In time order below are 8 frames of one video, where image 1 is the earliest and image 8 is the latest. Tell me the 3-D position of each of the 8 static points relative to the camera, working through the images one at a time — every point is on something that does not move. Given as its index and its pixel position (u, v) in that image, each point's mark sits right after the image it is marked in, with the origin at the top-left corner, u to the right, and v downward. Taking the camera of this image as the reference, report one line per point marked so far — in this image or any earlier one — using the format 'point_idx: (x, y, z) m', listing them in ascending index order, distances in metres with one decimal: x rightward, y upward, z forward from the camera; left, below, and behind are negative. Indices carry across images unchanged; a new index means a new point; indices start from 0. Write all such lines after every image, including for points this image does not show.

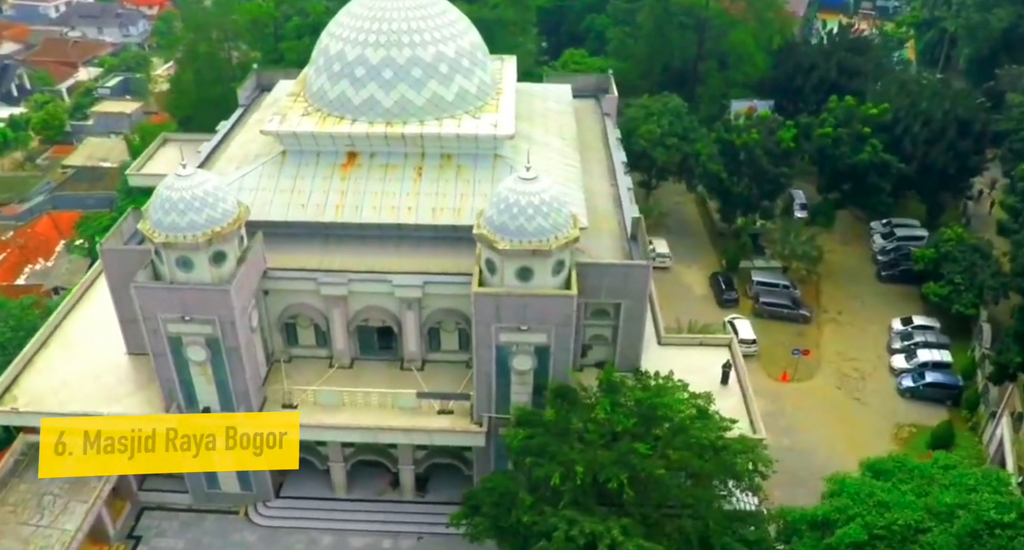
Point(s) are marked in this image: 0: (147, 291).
0: (-9.1, -0.4, +19.4) m
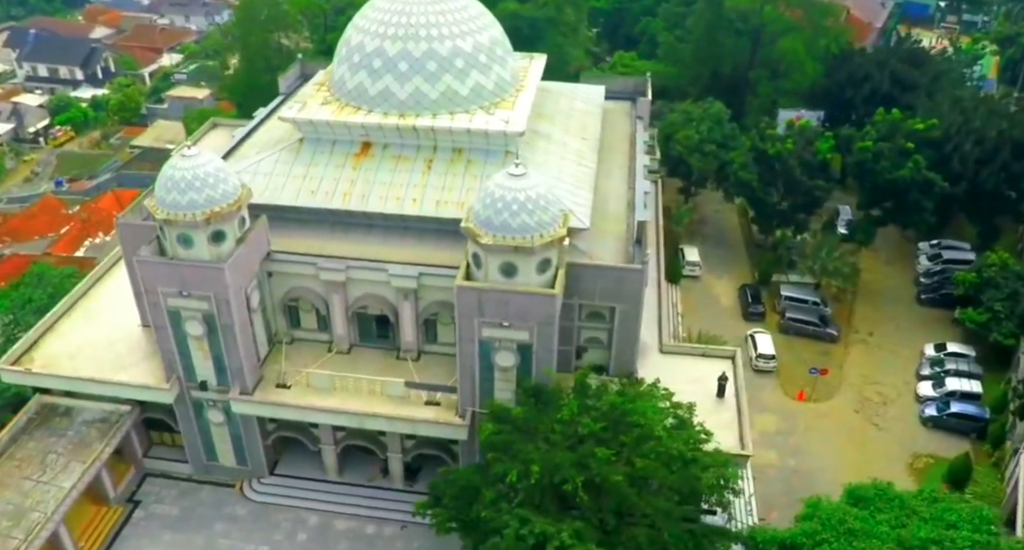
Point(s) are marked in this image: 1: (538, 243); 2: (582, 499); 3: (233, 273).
0: (-9.3, +0.2, +20.1) m
1: (+0.5, +0.8, +18.1) m
2: (+1.3, -4.5, +15.6) m
3: (-7.2, +0.1, +20.0) m
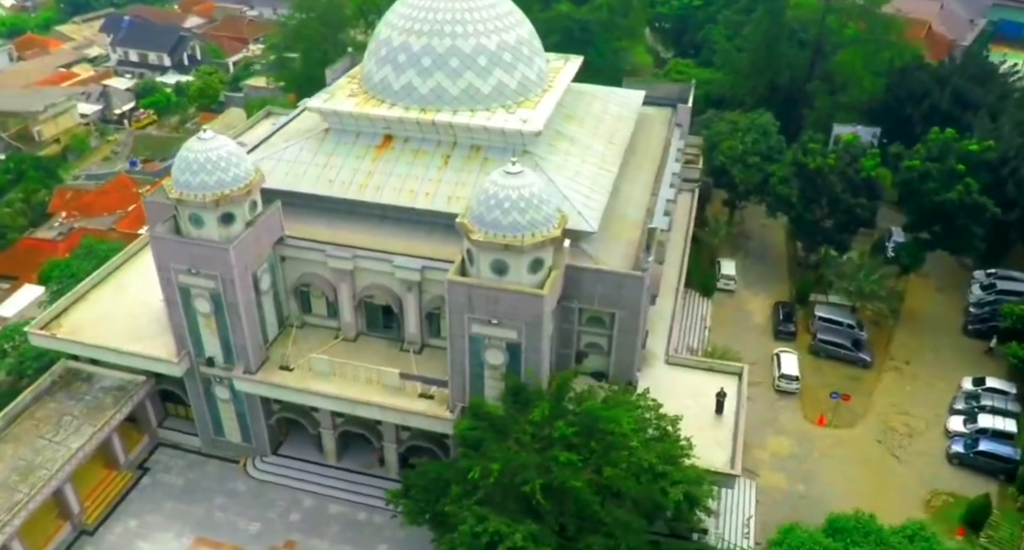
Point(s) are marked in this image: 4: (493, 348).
0: (-9.3, +0.9, +20.9) m
1: (+0.3, +0.8, +18.0) m
2: (+0.5, -4.5, +15.4) m
3: (-7.3, +0.6, +20.6) m
4: (-0.5, -1.8, +19.3) m
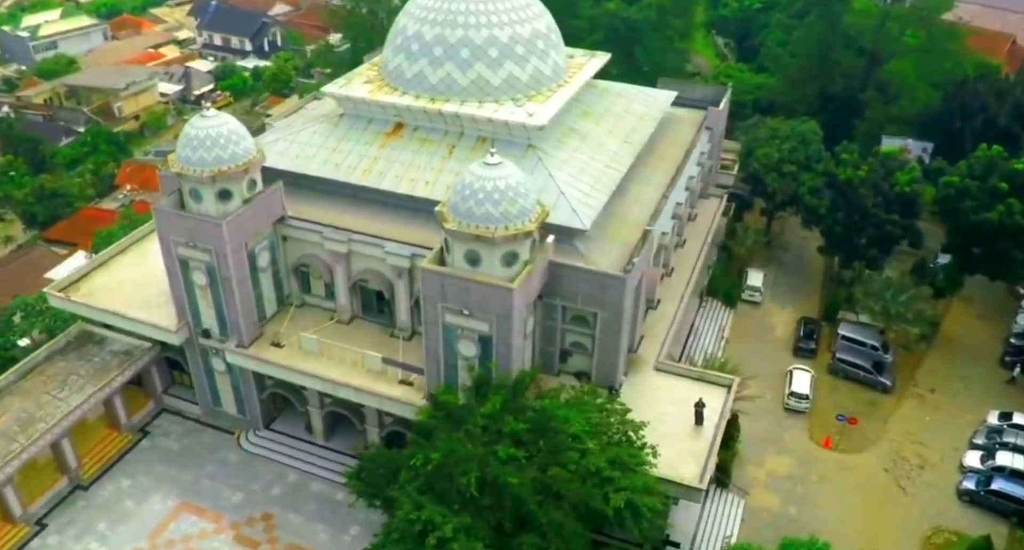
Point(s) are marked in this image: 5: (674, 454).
0: (-9.6, +1.7, +21.6) m
1: (-0.3, +0.9, +17.8) m
2: (-0.7, -4.3, +15.3) m
3: (-7.6, +1.2, +21.1) m
4: (-1.1, -1.6, +19.2) m
5: (+3.9, -4.4, +19.2) m
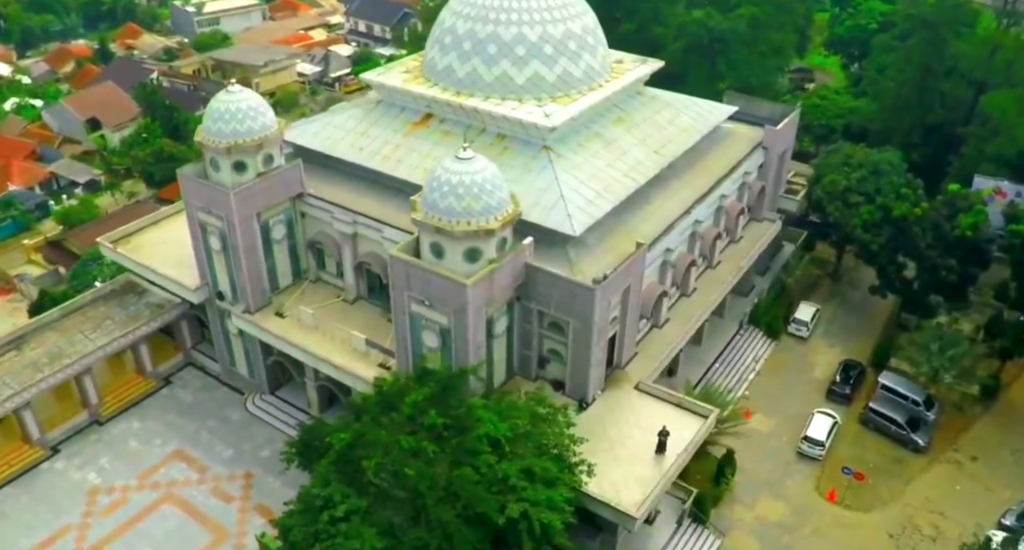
0: (-9.6, +2.8, +23.1) m
1: (-1.2, +1.0, +17.8) m
2: (-2.6, -4.1, +15.4) m
3: (-7.8, +2.2, +22.3) m
4: (-2.1, -1.4, +19.3) m
5: (+2.6, -4.8, +18.4) m
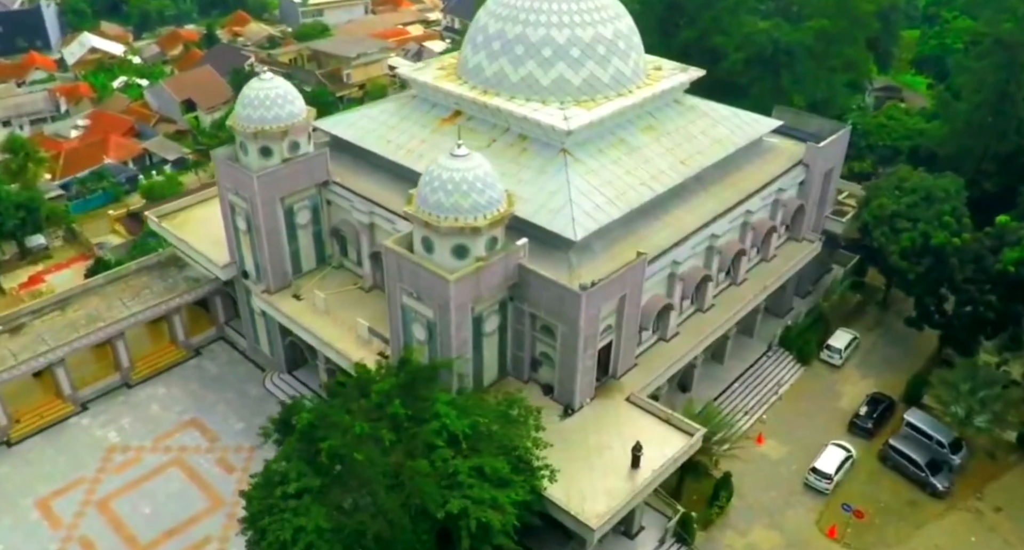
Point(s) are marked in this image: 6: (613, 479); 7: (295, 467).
0: (-9.1, +3.5, +24.2) m
1: (-1.5, +1.1, +18.0) m
2: (-3.6, -3.8, +15.8) m
3: (-7.4, +2.7, +23.2) m
4: (-2.4, -1.2, +19.6) m
5: (+1.9, -4.9, +18.2) m
6: (+2.4, -4.8, +18.6) m
7: (-4.4, -4.0, +15.8) m
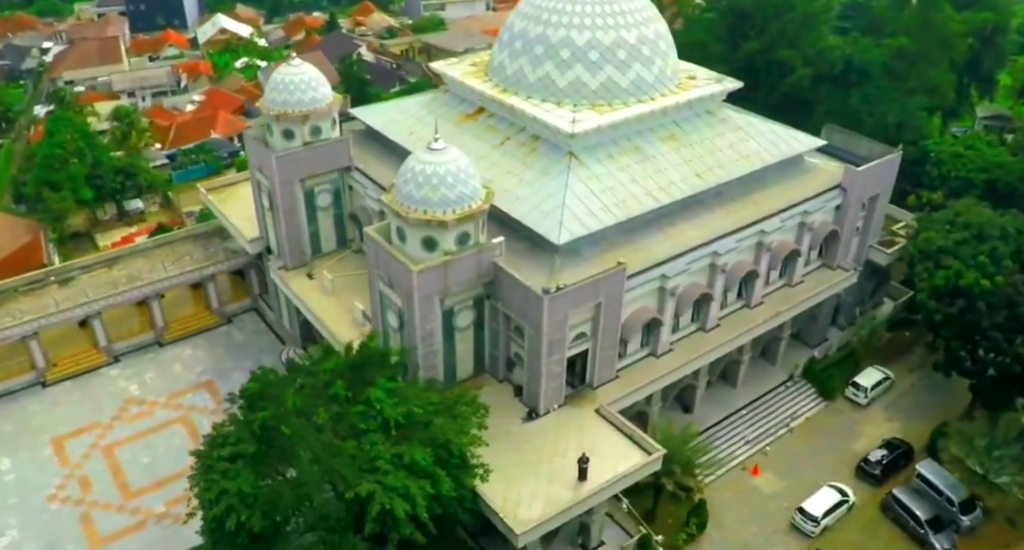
0: (-8.6, +4.4, +25.5) m
1: (-2.3, +1.4, +18.3) m
2: (-5.1, -3.4, +16.4) m
3: (-7.2, +3.5, +24.3) m
4: (-3.1, -0.9, +20.0) m
5: (+0.5, -5.0, +18.0) m
6: (+1.1, -5.0, +18.3) m
7: (-5.9, -3.5, +16.6) m
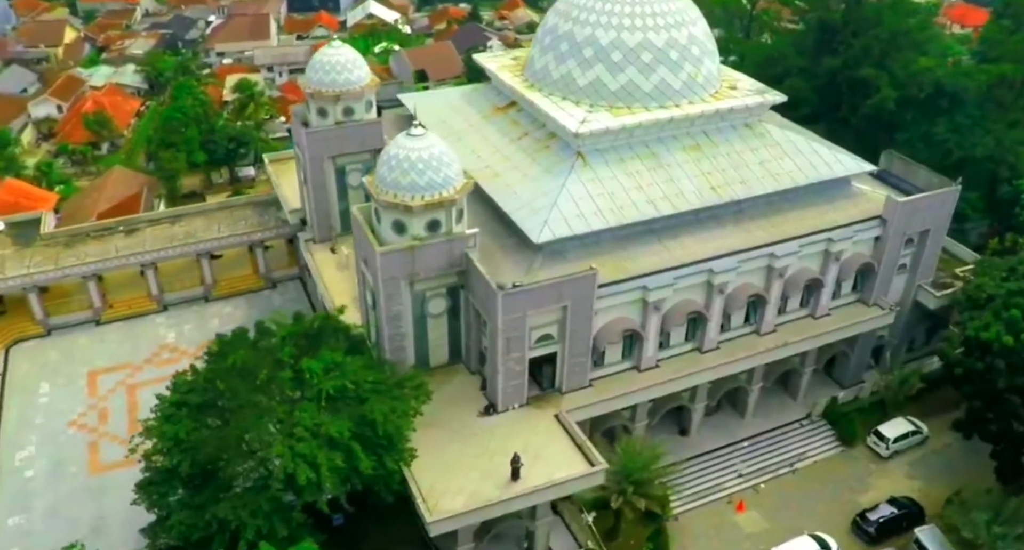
0: (-7.6, +5.5, +26.9) m
1: (-3.1, +1.8, +18.7) m
2: (-6.8, -2.6, +17.4) m
3: (-6.6, +4.4, +25.5) m
4: (-3.9, -0.4, +20.6) m
5: (-1.2, -4.9, +18.0) m
6: (-0.5, -4.9, +18.2) m
7: (-7.5, -2.6, +17.7) m
